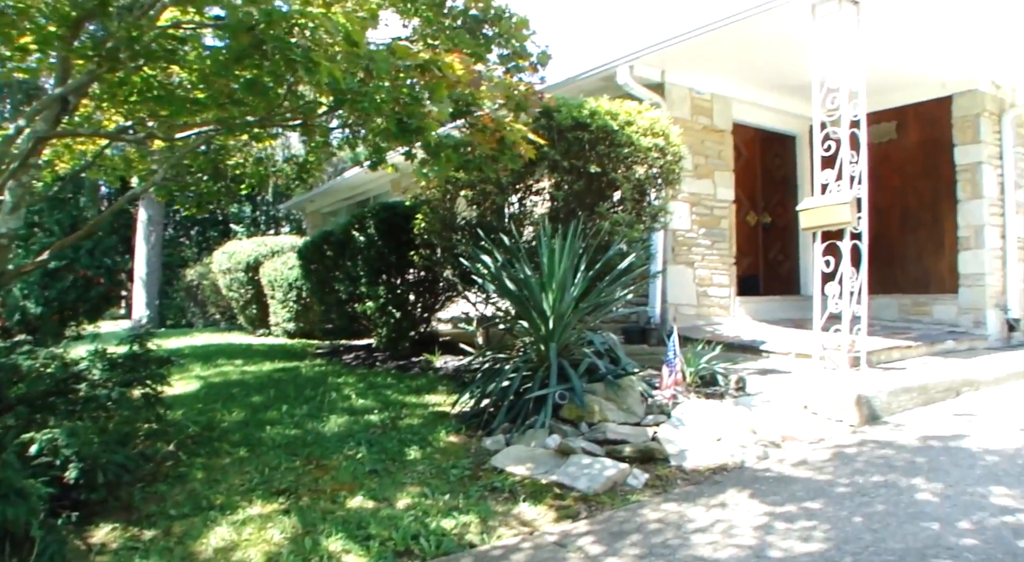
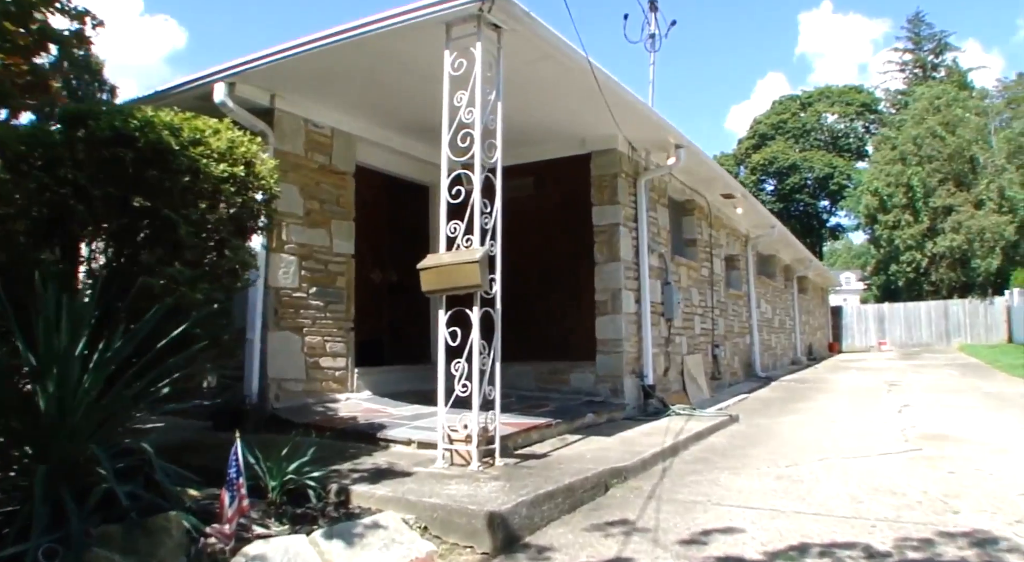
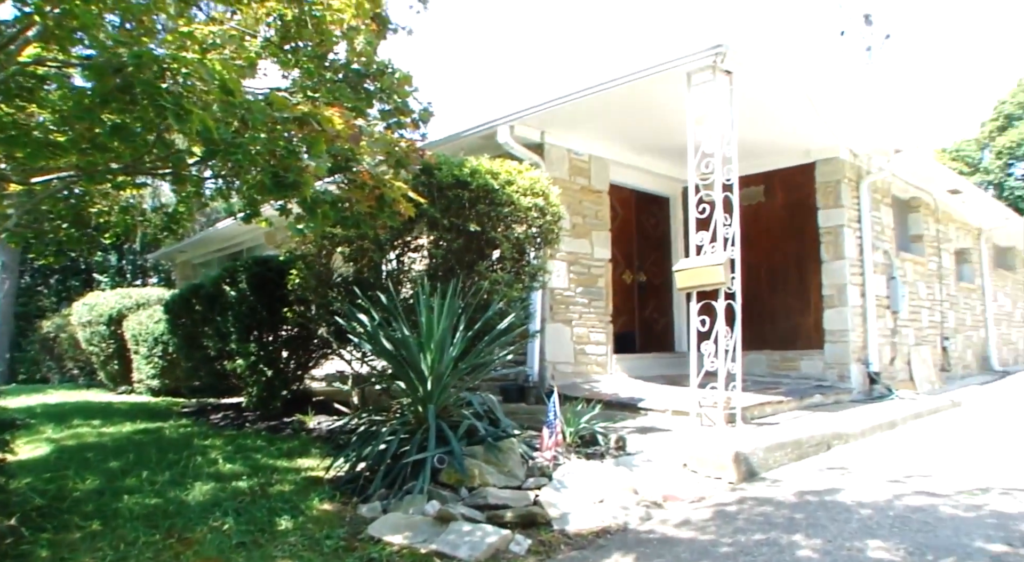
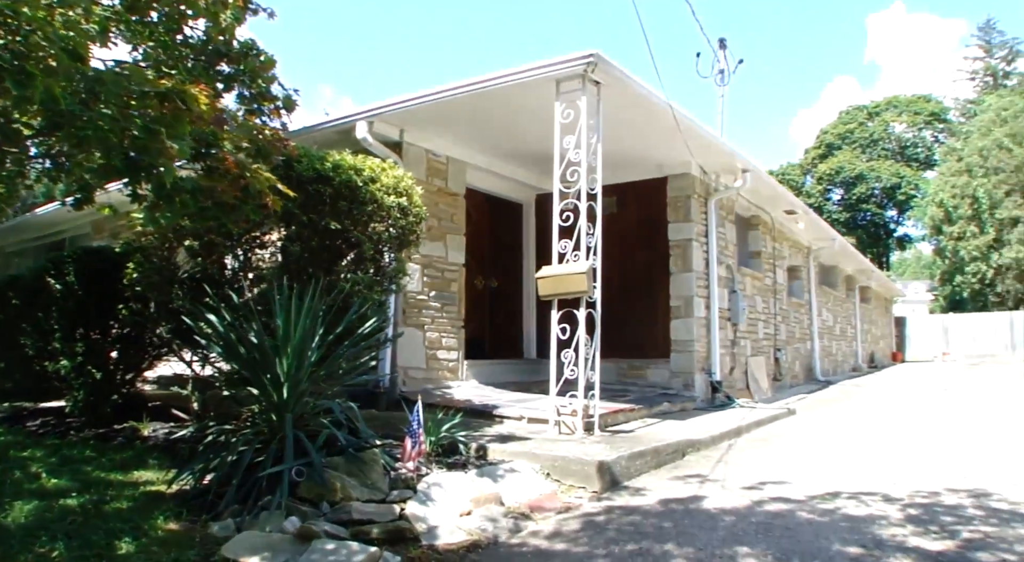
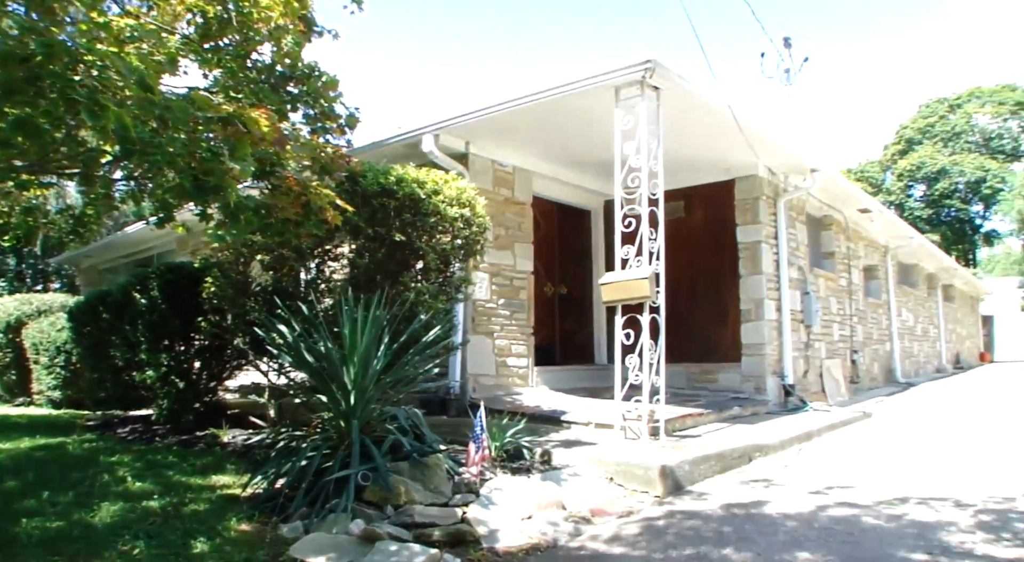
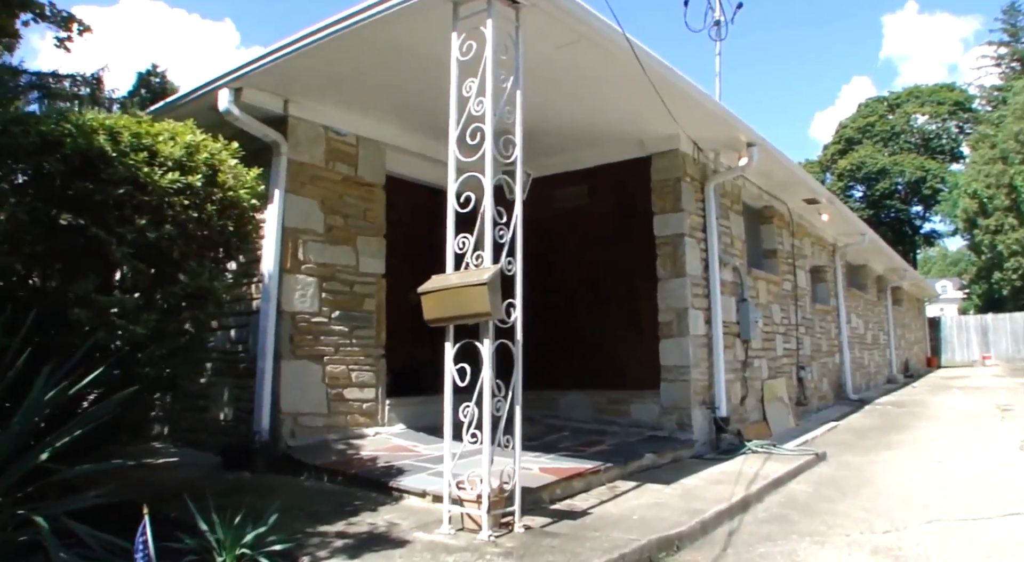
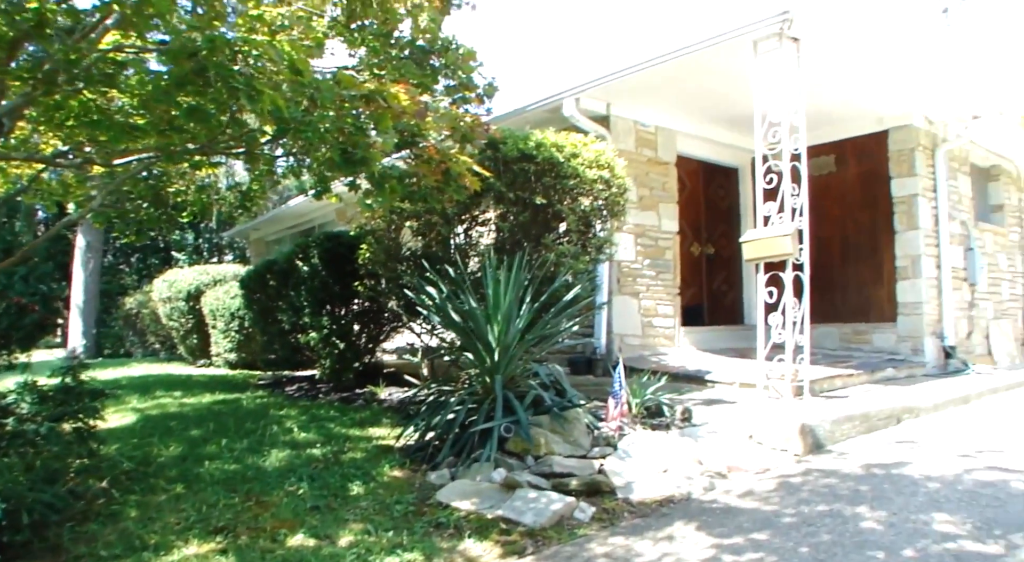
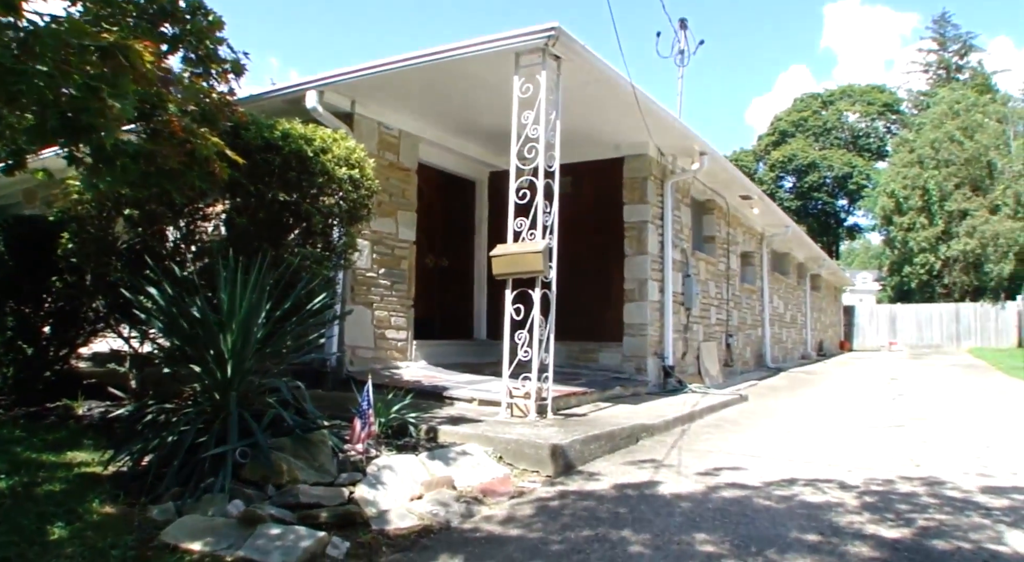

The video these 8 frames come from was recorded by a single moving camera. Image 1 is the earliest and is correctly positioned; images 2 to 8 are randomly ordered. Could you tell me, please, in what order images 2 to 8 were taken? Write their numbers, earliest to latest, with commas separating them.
7, 3, 5, 4, 8, 2, 6
